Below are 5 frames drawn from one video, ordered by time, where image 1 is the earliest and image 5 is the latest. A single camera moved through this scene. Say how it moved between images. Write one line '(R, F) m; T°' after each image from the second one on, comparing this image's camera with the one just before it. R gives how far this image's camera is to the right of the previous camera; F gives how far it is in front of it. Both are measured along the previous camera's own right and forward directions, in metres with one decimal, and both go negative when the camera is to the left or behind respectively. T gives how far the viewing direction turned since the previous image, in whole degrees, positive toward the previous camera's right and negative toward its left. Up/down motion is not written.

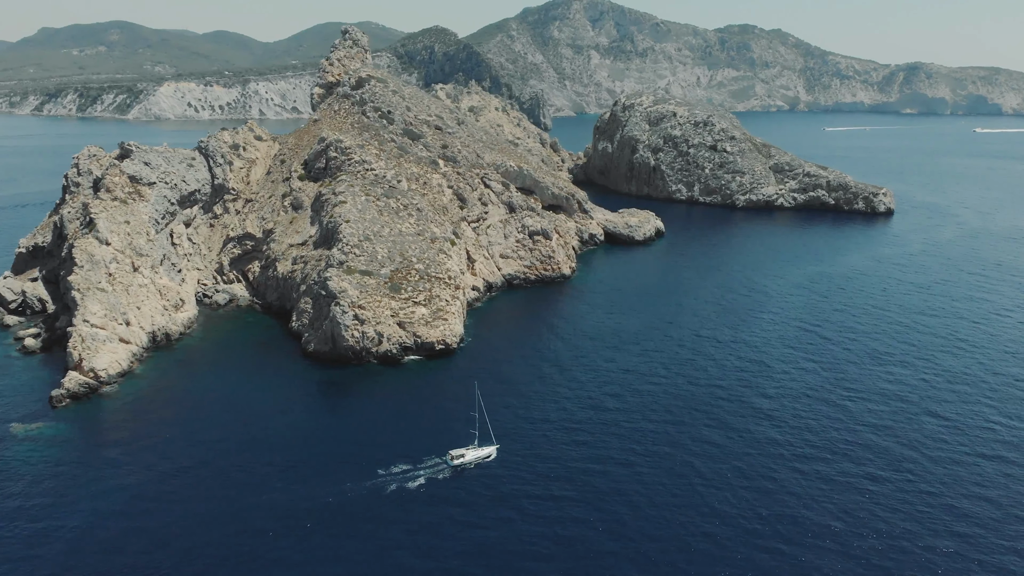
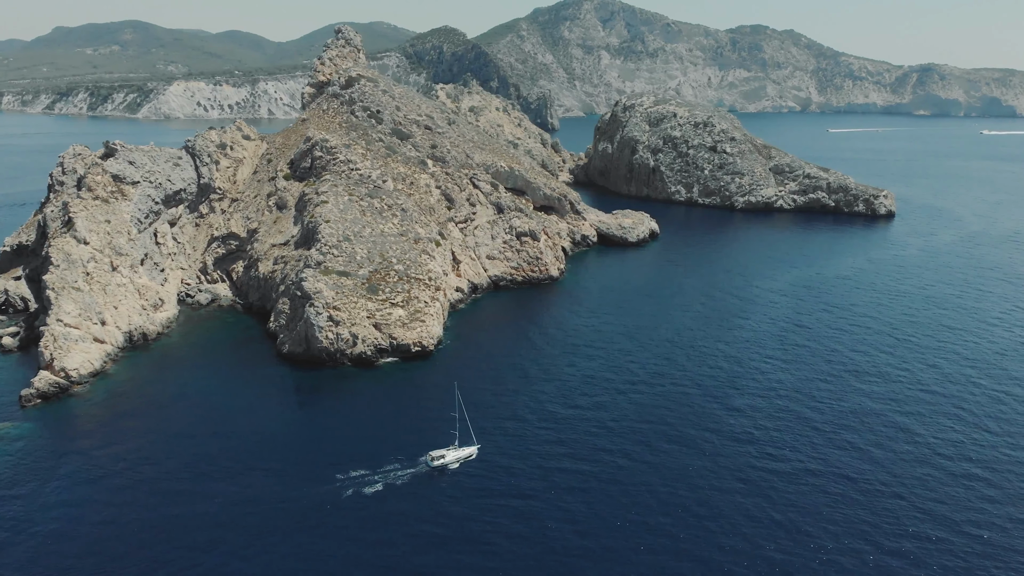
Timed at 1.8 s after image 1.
(+2.3, +0.6) m; -1°
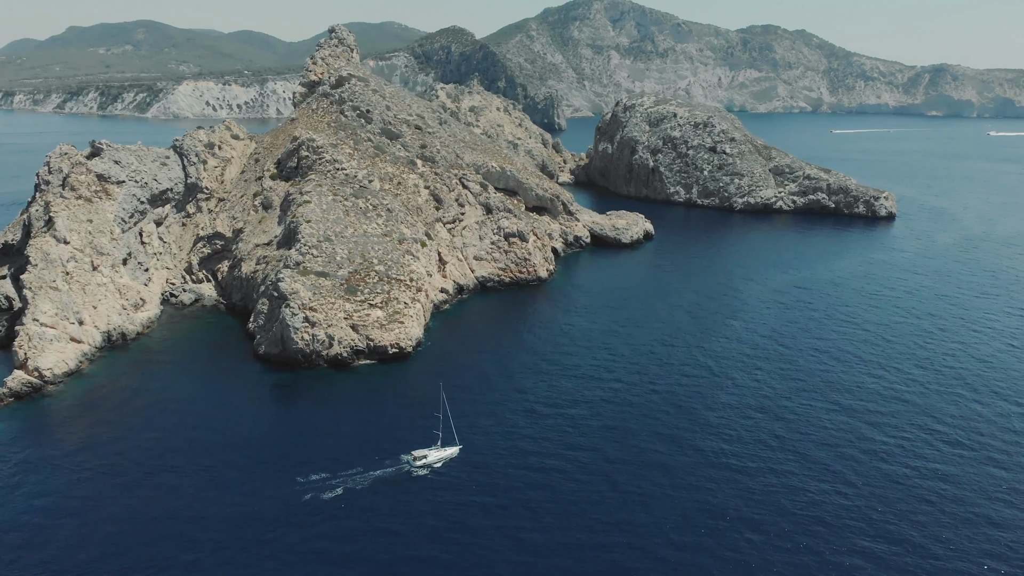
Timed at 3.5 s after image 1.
(+2.1, +0.5) m; -1°
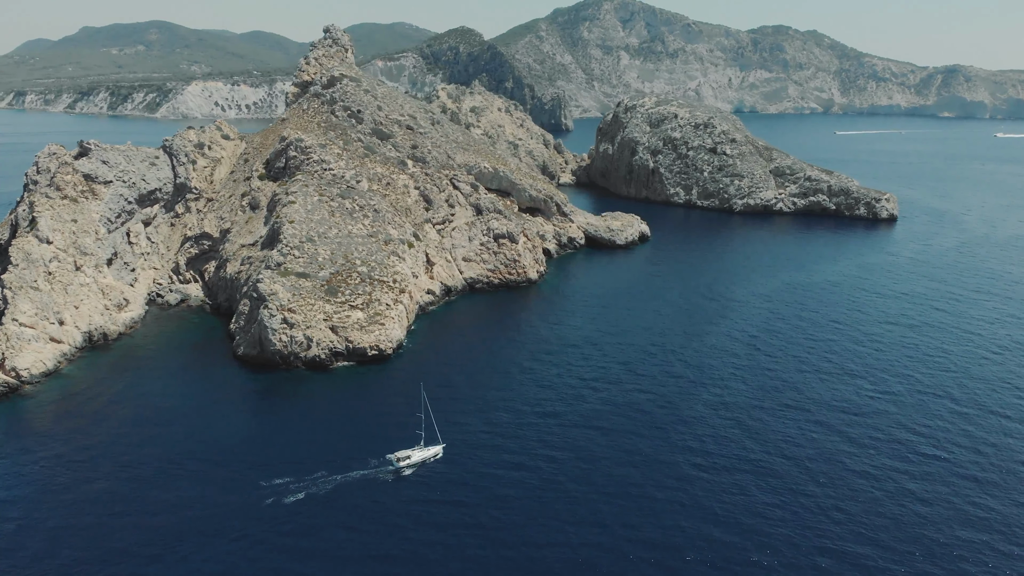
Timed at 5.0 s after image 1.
(+2.0, +0.5) m; -1°
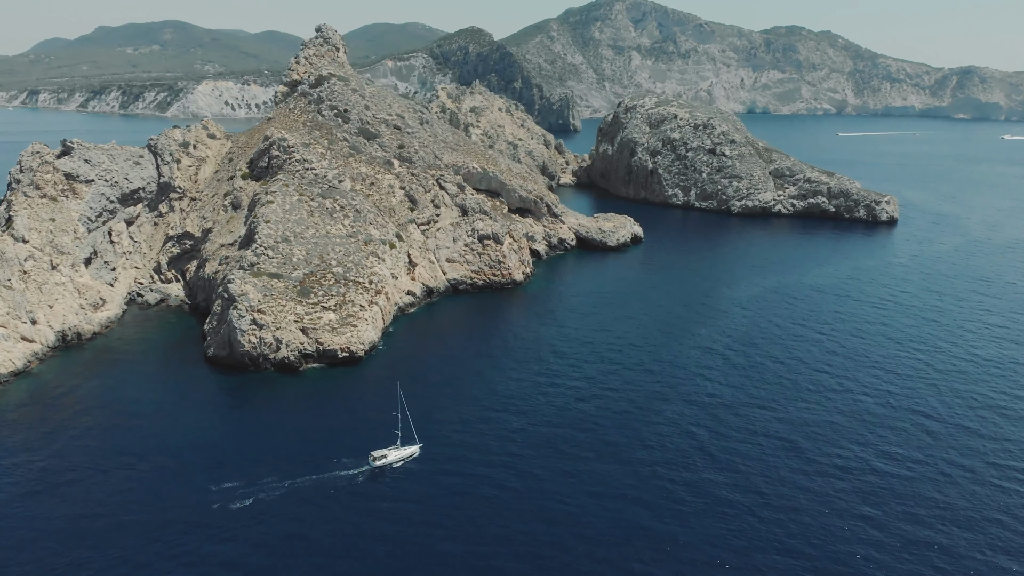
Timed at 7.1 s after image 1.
(+2.6, +0.6) m; -1°
